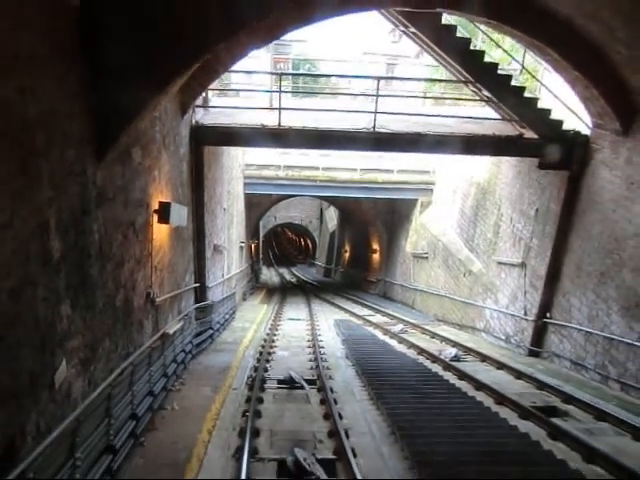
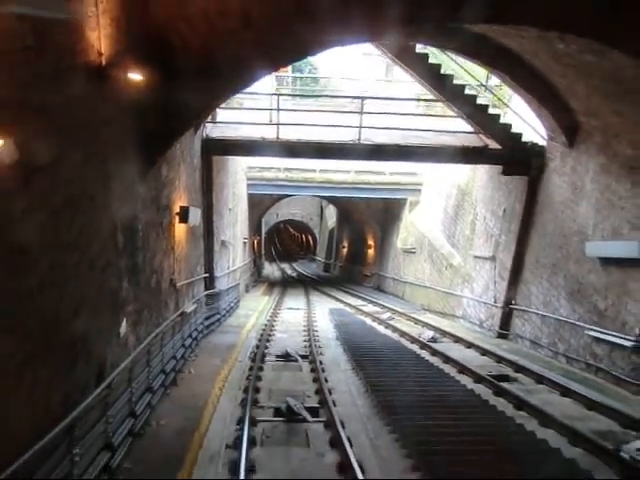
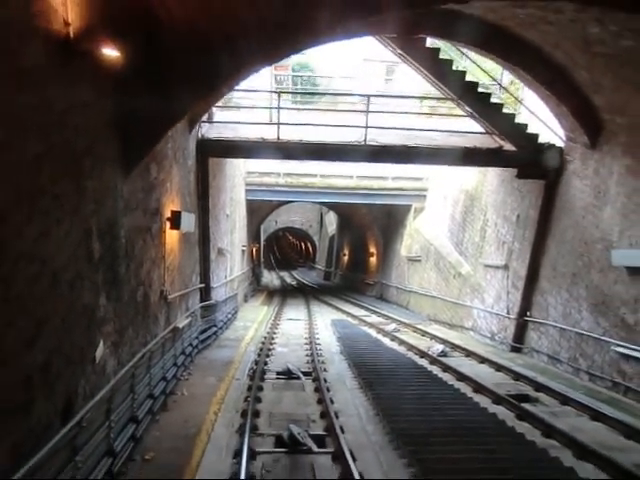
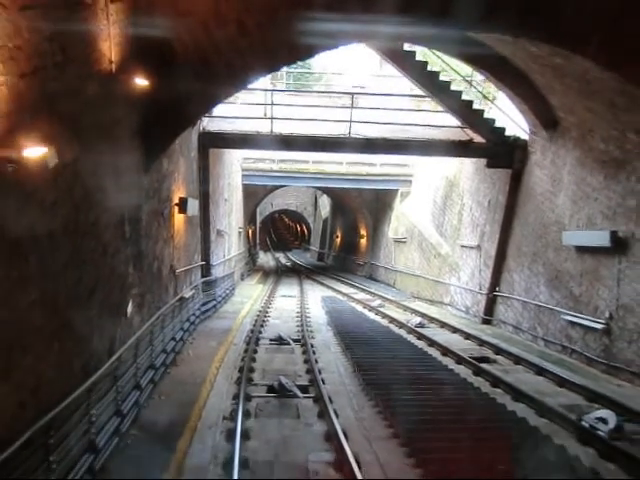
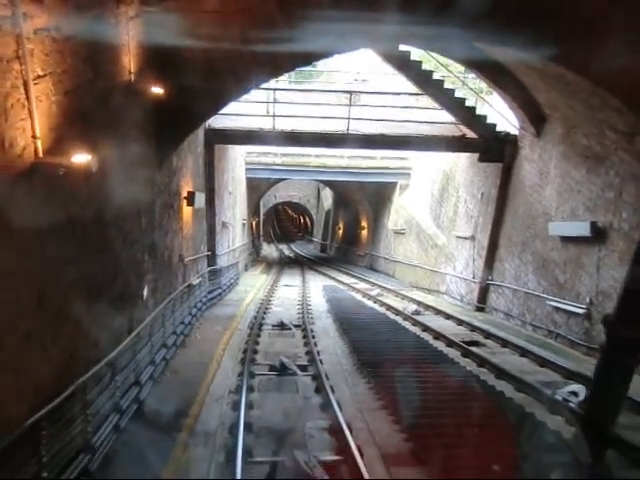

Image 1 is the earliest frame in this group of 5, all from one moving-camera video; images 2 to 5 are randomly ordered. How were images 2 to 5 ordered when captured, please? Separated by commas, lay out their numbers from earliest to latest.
3, 2, 4, 5
